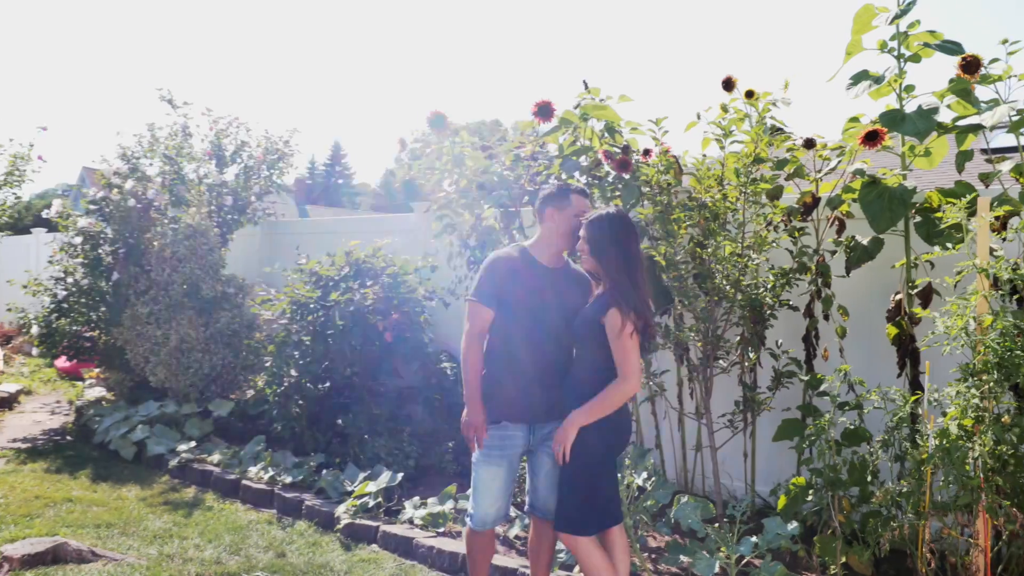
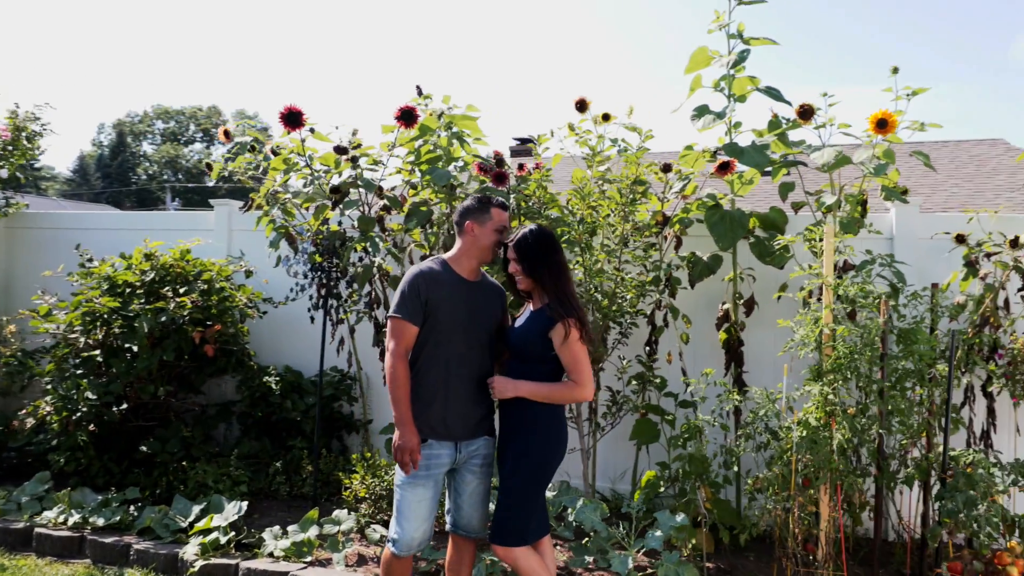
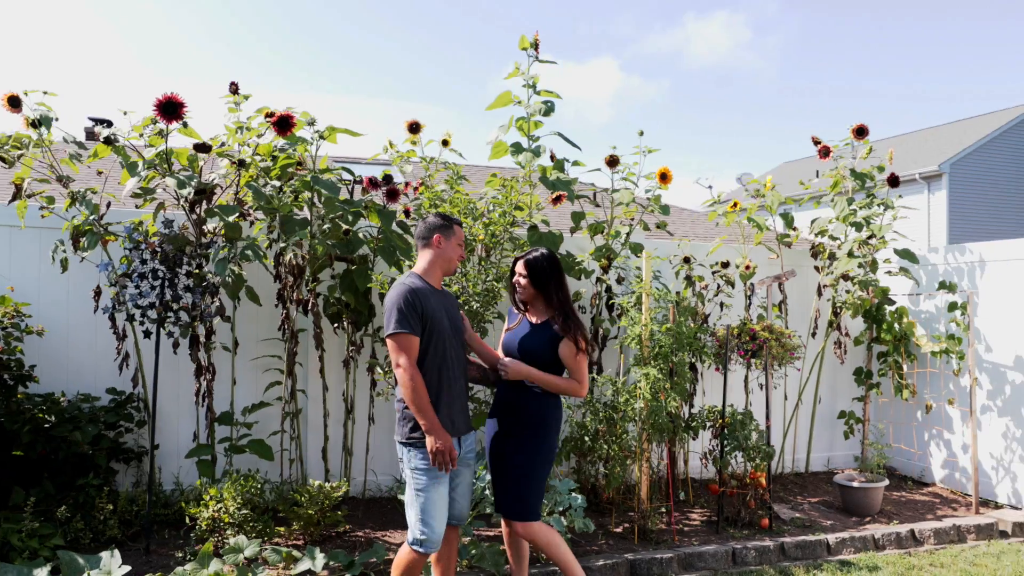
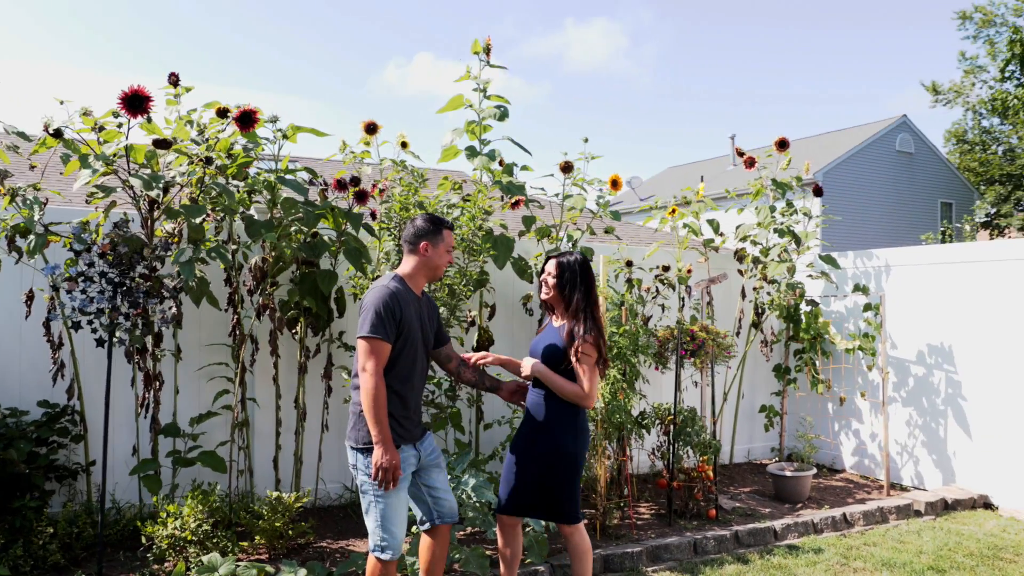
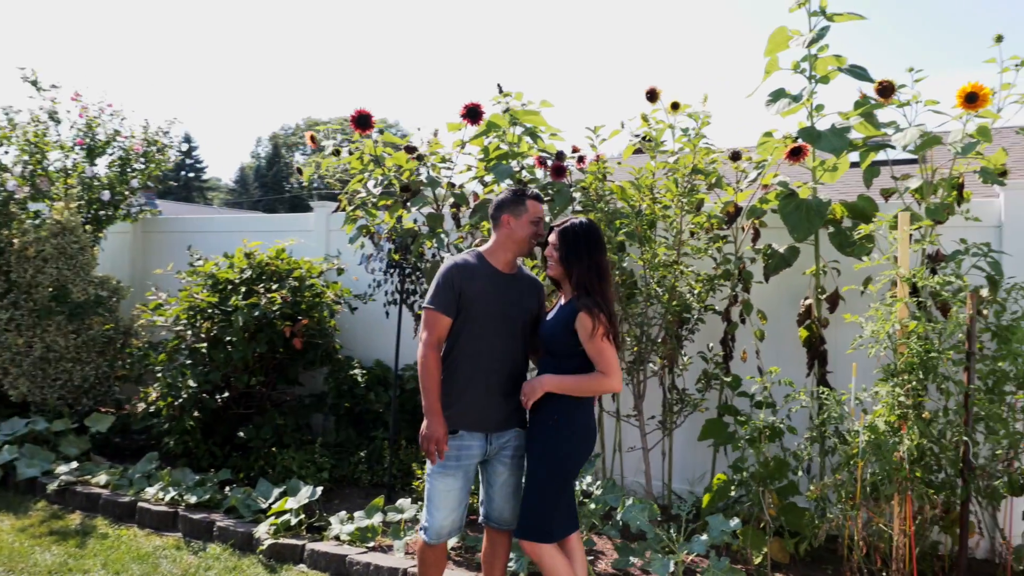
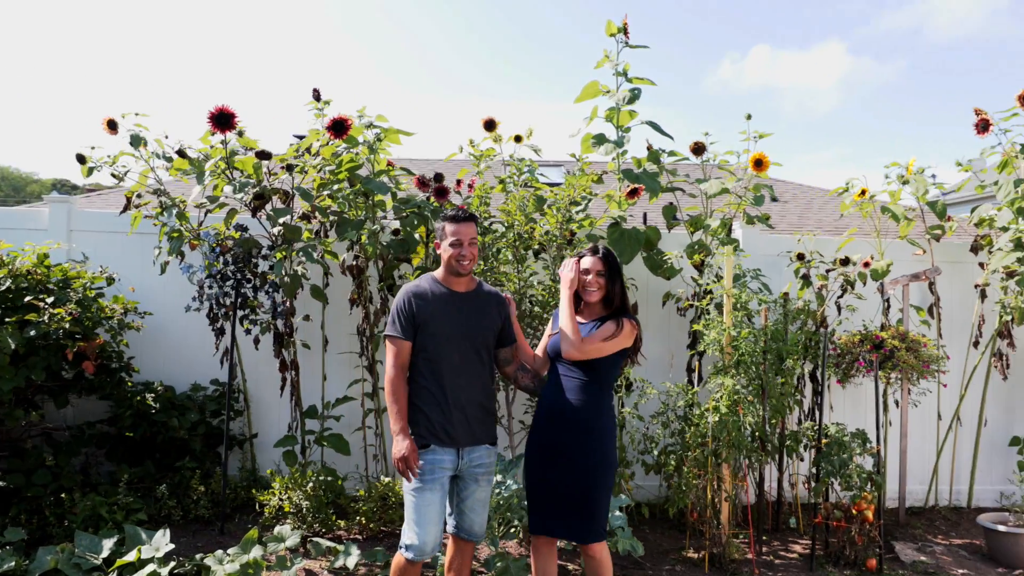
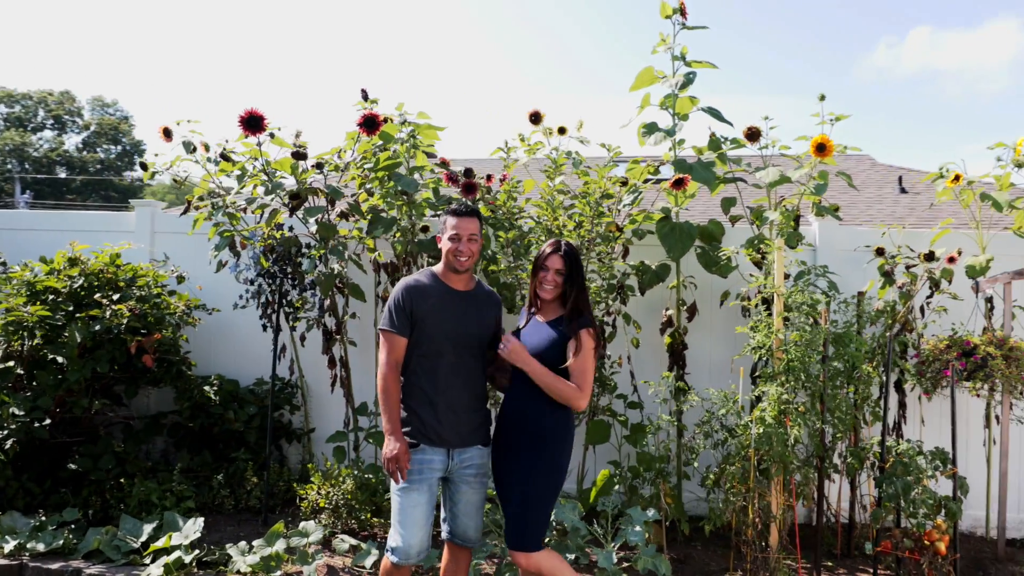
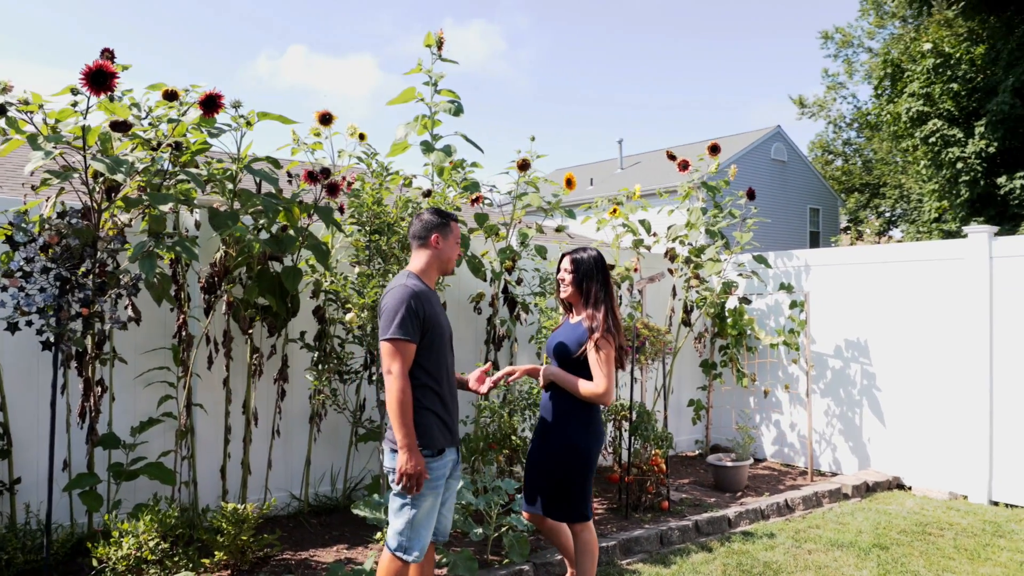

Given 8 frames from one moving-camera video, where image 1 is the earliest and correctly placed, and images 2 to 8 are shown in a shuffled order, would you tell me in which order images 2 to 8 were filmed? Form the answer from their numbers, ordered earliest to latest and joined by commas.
5, 2, 7, 6, 3, 4, 8
